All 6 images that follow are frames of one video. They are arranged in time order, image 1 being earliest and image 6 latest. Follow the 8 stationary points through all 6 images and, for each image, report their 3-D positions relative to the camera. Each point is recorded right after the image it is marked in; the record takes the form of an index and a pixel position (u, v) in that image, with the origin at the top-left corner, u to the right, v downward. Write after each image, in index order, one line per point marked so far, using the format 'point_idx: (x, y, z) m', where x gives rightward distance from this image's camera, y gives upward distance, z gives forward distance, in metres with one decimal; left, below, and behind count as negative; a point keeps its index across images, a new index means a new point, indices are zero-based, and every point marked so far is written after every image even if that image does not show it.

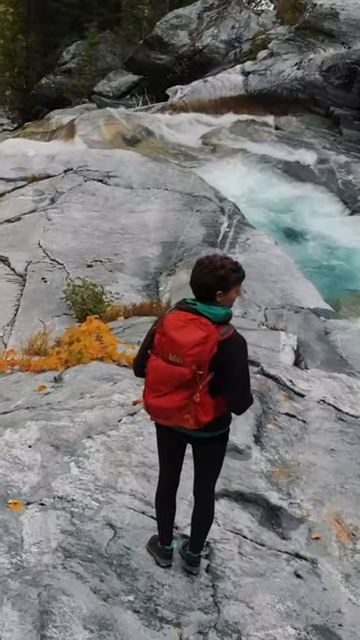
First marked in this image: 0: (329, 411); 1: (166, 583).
0: (+0.7, -0.4, +5.5) m
1: (0.0, -0.9, +4.3) m
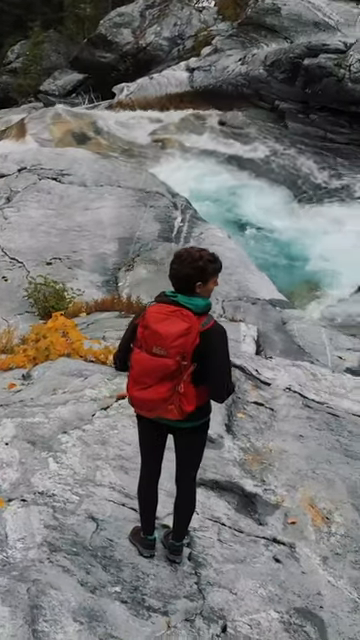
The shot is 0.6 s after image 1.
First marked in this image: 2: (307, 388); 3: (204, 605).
0: (+0.5, -0.3, +5.6) m
1: (-0.1, -0.9, +4.3) m
2: (+0.6, -0.3, +5.7) m
3: (+0.1, -1.0, +4.3) m
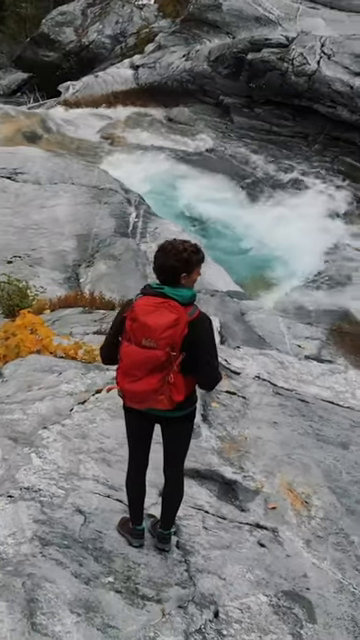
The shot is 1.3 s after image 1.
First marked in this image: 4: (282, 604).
0: (+0.4, -0.3, +5.7) m
1: (-0.1, -0.8, +4.4) m
2: (+0.4, -0.3, +5.8) m
3: (+0.1, -0.9, +4.3) m
4: (+0.3, -1.0, +4.4) m
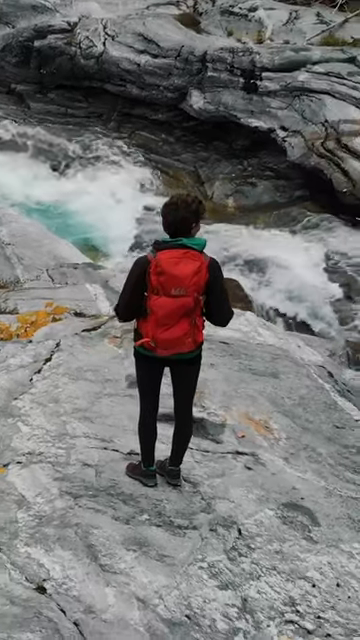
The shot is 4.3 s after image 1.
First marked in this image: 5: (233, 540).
0: (0.0, -0.1, +6.1) m
1: (-0.1, -0.7, +4.7) m
2: (0.0, 0.0, +6.2) m
3: (+0.1, -0.7, +4.7) m
4: (+0.4, -0.7, +4.8) m
5: (+0.2, -0.8, +4.6) m
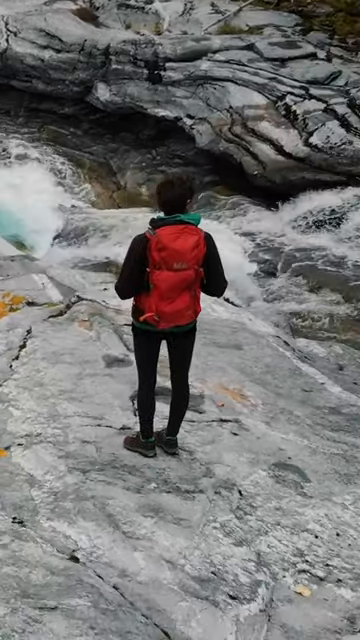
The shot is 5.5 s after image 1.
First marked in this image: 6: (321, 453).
0: (-0.2, 0.0, +6.2) m
1: (-0.1, -0.6, +4.9) m
2: (-0.2, 0.0, +6.4) m
3: (+0.2, -0.6, +4.9) m
4: (+0.4, -0.6, +5.1) m
5: (+0.2, -0.7, +4.8) m
6: (+0.6, -0.6, +5.3) m
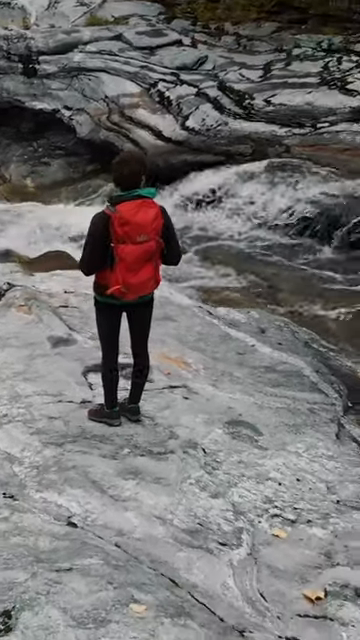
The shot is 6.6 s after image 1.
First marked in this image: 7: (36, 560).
0: (-0.6, +0.1, +6.4) m
1: (-0.2, -0.5, +5.1) m
2: (-0.6, +0.1, +6.6) m
3: (0.0, -0.5, +5.2) m
4: (+0.2, -0.5, +5.4) m
5: (+0.1, -0.6, +5.1) m
6: (+0.4, -0.4, +5.6) m
7: (-0.5, -0.8, +4.2) m
